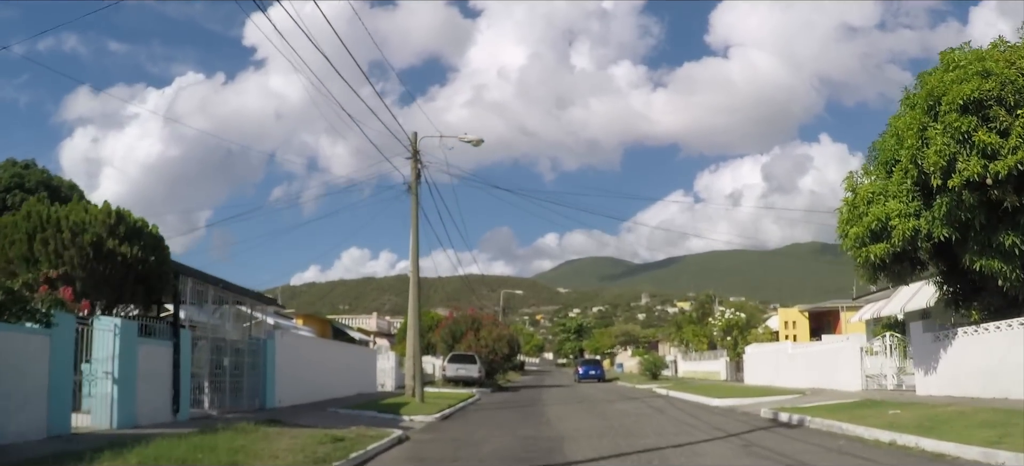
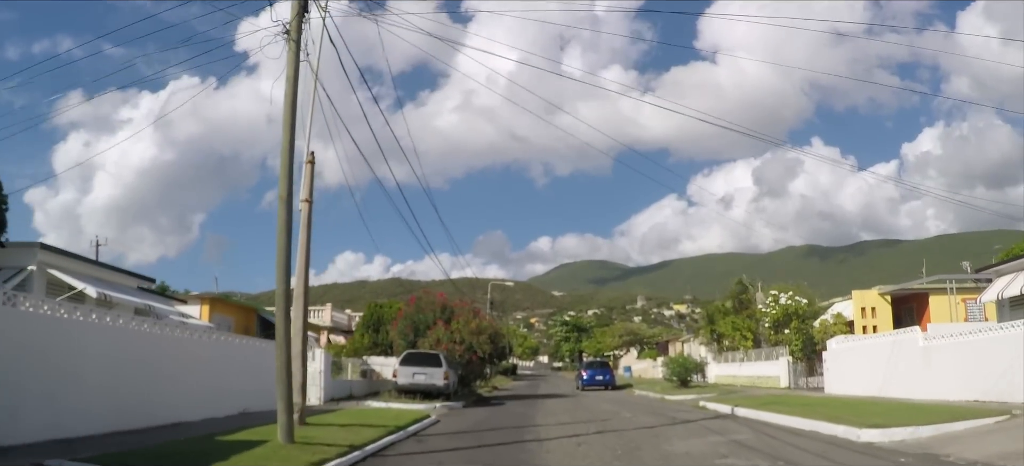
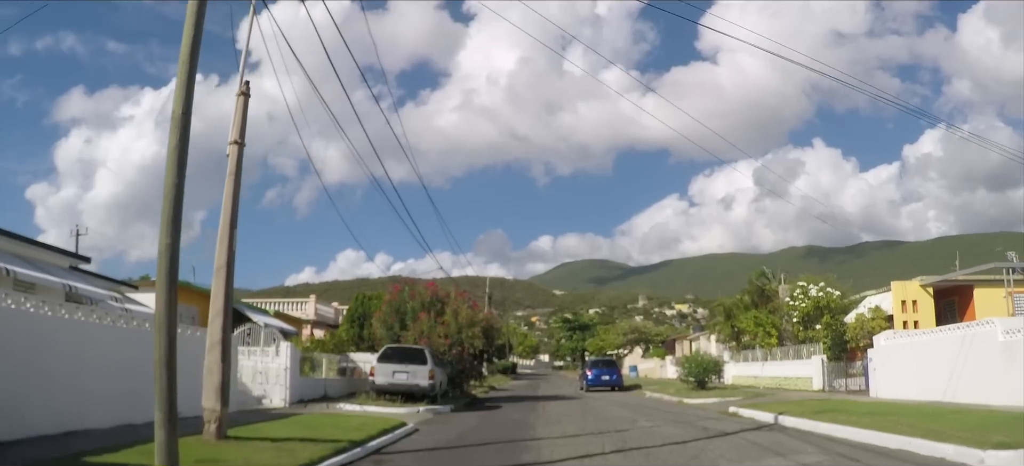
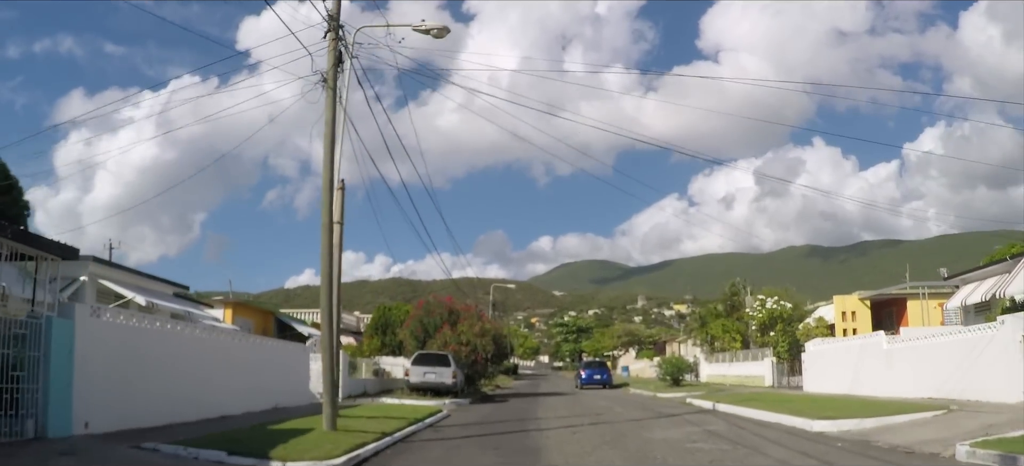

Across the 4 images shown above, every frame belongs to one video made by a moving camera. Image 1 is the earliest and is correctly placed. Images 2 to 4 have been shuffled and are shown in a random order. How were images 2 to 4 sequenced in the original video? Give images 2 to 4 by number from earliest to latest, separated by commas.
4, 2, 3
